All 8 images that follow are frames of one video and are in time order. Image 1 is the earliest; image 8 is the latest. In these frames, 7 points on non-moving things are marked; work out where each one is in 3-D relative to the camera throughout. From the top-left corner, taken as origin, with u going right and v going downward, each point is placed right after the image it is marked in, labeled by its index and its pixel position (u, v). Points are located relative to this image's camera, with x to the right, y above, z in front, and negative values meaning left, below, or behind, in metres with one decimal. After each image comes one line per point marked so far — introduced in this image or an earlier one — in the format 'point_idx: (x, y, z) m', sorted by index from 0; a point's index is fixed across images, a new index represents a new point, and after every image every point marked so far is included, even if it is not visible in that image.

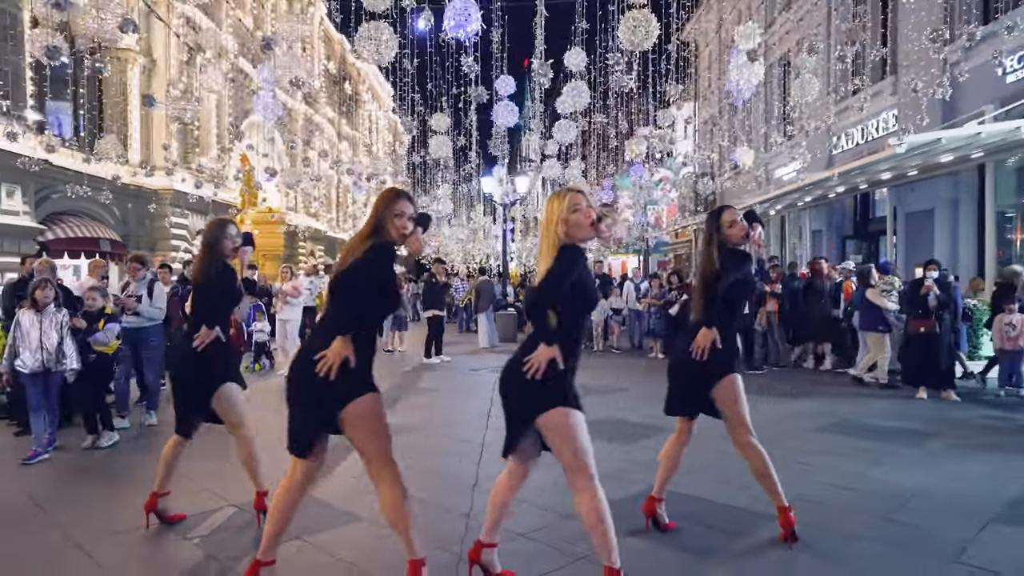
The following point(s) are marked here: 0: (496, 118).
0: (-0.3, +3.3, +12.8) m
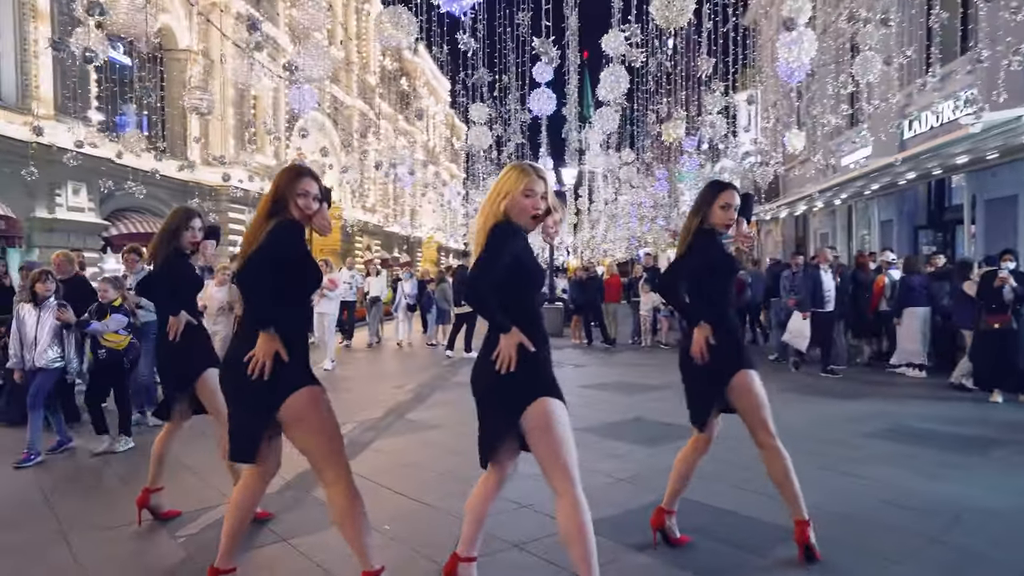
0: (+0.4, +3.4, +12.4) m
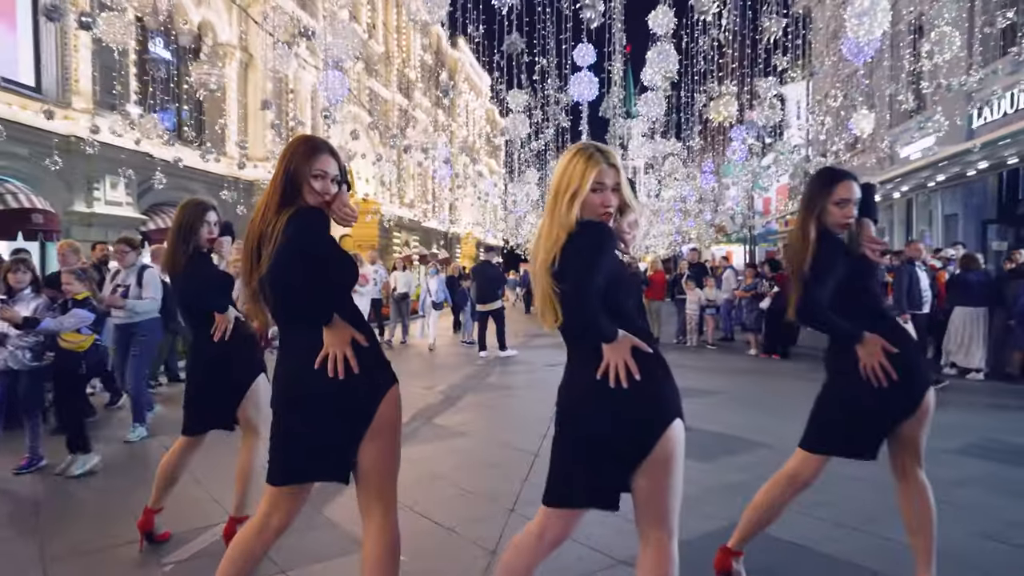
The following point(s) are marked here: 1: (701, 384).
0: (+1.1, +3.5, +11.7) m
1: (+2.8, -1.4, +9.9) m
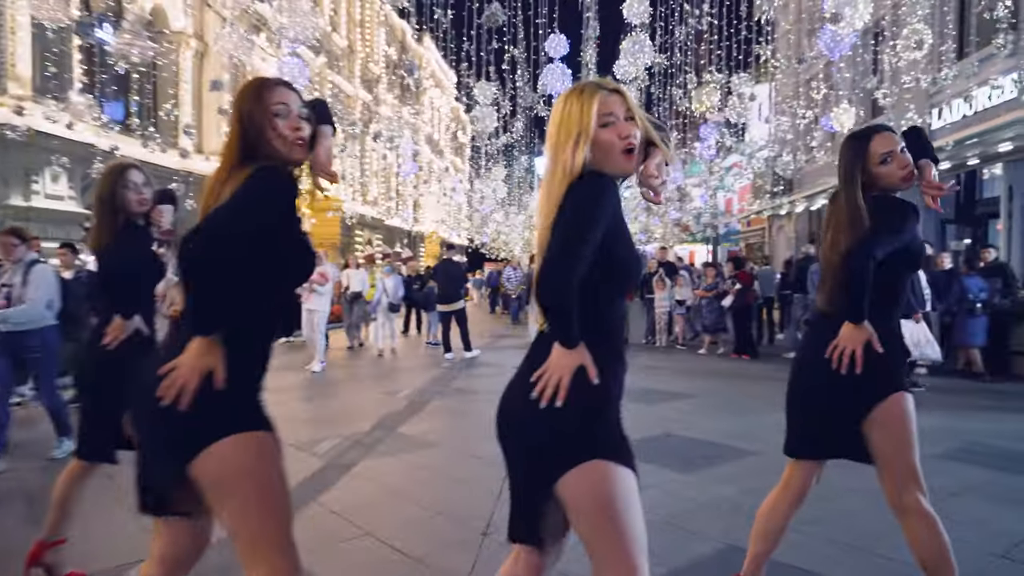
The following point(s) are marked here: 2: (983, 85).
0: (+0.6, +3.5, +11.3) m
1: (+2.3, -1.4, +9.6) m
2: (+9.8, +4.2, +13.9) m
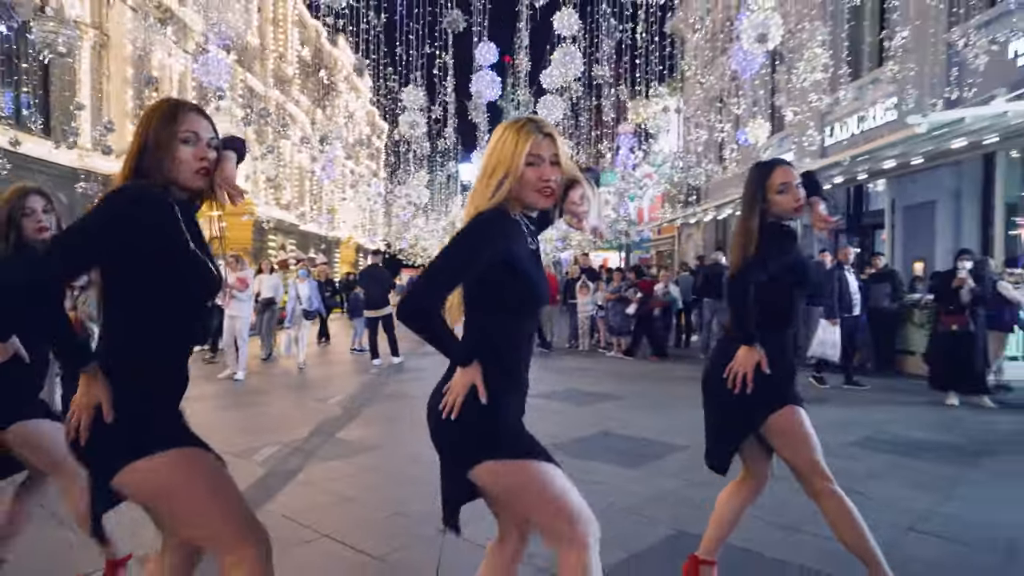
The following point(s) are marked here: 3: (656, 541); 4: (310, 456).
0: (-0.6, +3.4, +11.5) m
1: (+1.3, -1.5, +9.9) m
2: (+8.2, +4.2, +15.2) m
3: (+0.9, -1.5, +4.0) m
4: (-1.8, -1.5, +5.9) m
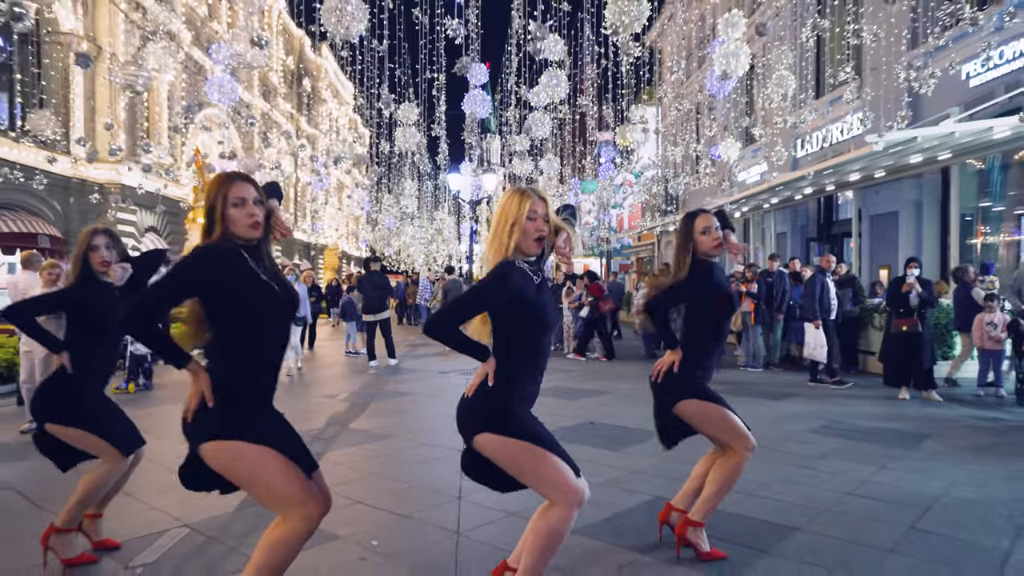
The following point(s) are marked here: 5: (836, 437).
0: (-0.8, +3.3, +12.2) m
1: (+1.2, -1.6, +10.7) m
2: (+7.9, +4.0, +16.2) m
3: (+0.9, -1.5, +4.7) m
4: (-1.8, -1.5, +6.6) m
5: (+3.4, -1.6, +7.0) m
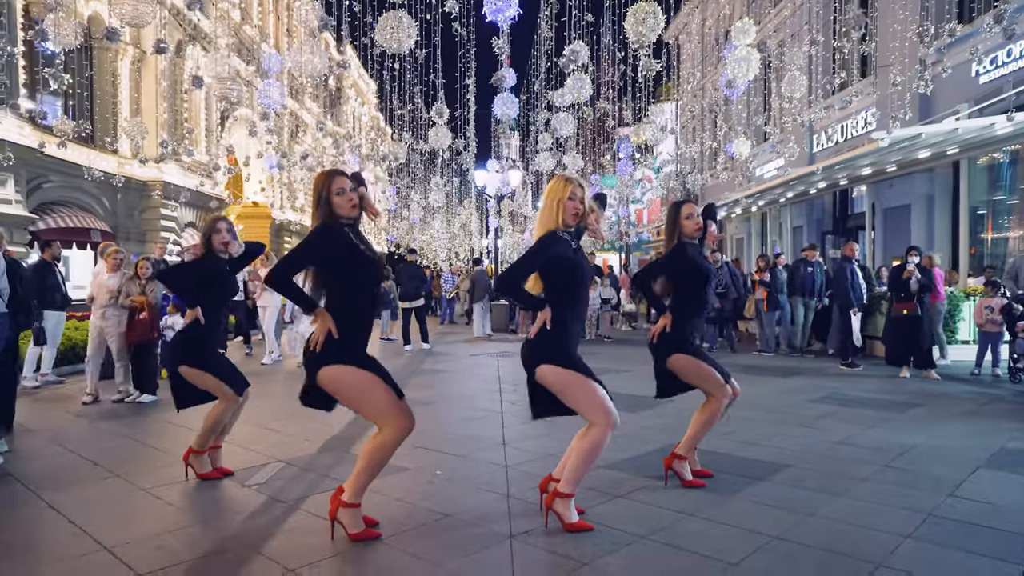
0: (-0.3, +3.5, +13.1) m
1: (+1.7, -1.4, +11.5) m
2: (+8.5, +4.3, +16.8) m
3: (+1.2, -1.4, +5.6) m
4: (-1.5, -1.3, +7.5) m
5: (+3.7, -1.4, +7.7) m
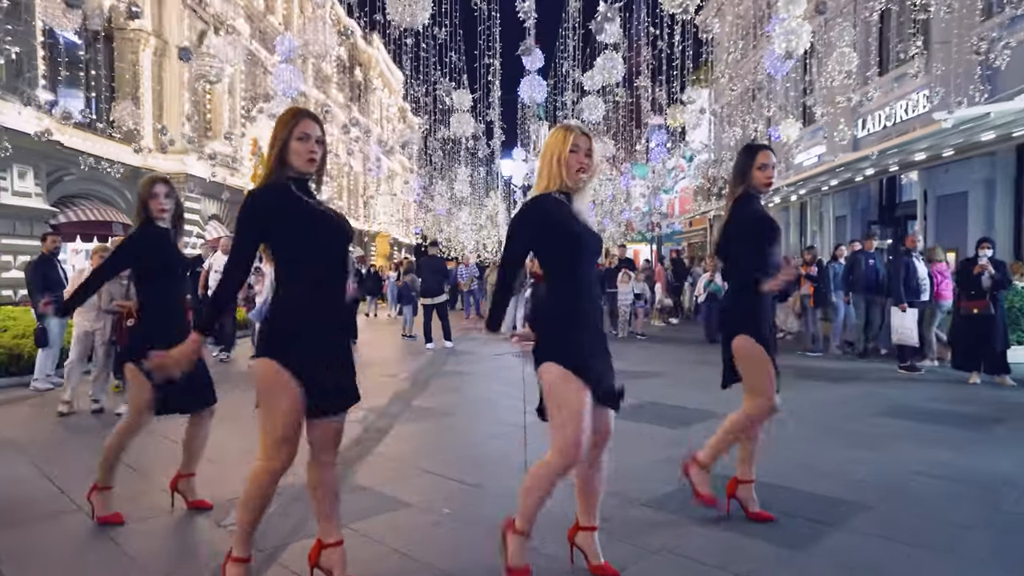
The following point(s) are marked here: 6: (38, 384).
0: (+0.2, +3.6, +12.3) m
1: (+2.1, -1.3, +10.7) m
2: (+9.2, +4.4, +15.6) m
3: (+1.4, -1.4, +4.8) m
4: (-1.2, -1.3, +6.8) m
5: (+4.0, -1.3, +6.8) m
6: (-6.1, -1.2, +8.5) m
